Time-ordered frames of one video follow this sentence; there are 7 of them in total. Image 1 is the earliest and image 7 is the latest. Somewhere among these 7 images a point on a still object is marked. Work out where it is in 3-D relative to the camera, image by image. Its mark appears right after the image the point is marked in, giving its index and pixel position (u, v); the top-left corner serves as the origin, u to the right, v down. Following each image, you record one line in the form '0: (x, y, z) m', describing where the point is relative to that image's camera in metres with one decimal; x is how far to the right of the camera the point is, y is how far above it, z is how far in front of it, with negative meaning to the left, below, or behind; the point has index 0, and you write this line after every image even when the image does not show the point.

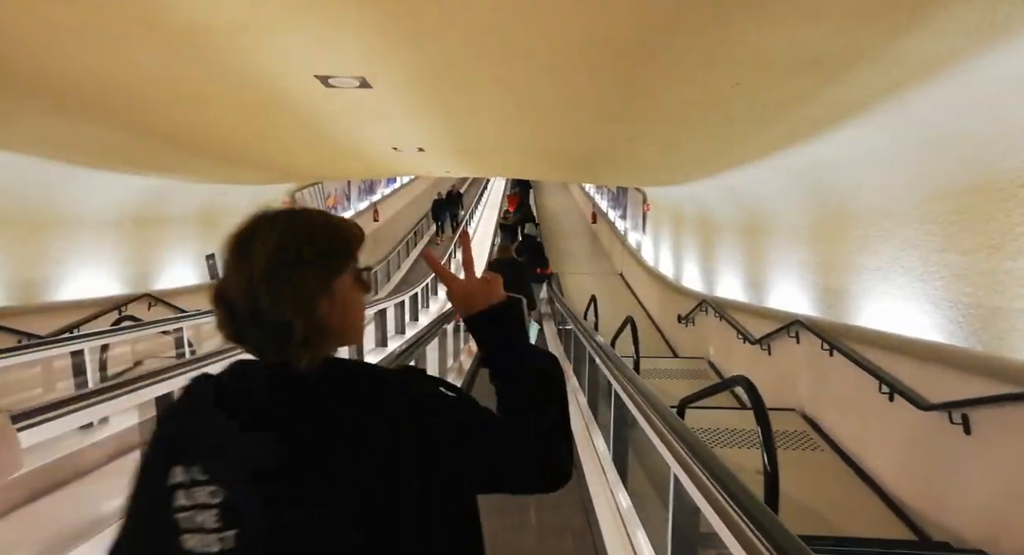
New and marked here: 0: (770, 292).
0: (+2.3, -0.2, +4.7) m
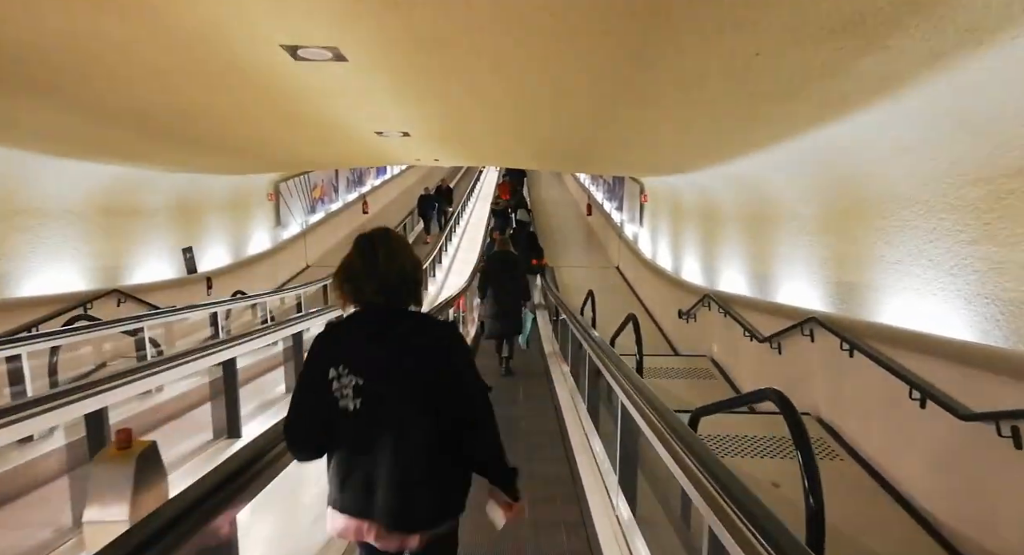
0: (+2.2, -0.1, +4.4) m
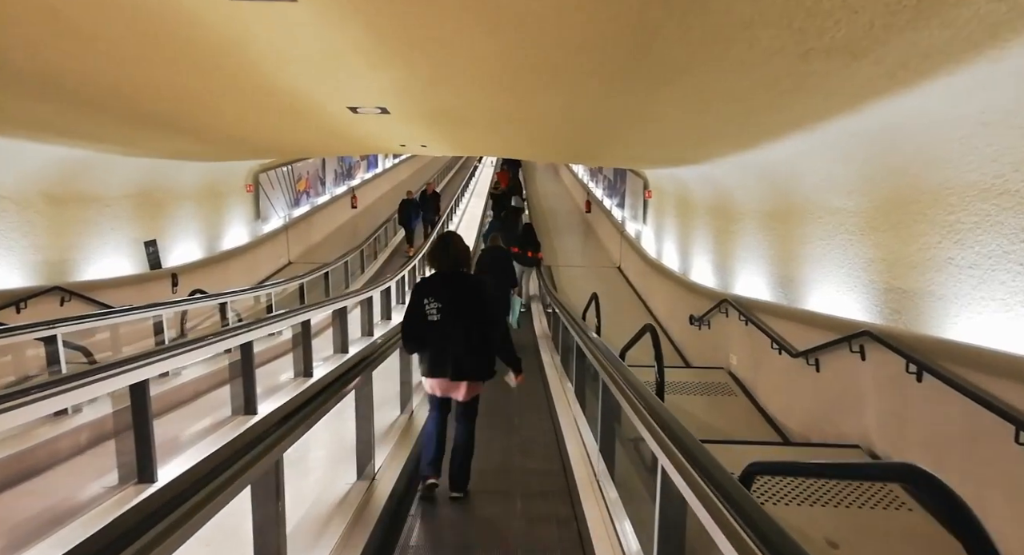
0: (+2.2, -0.1, +3.9) m
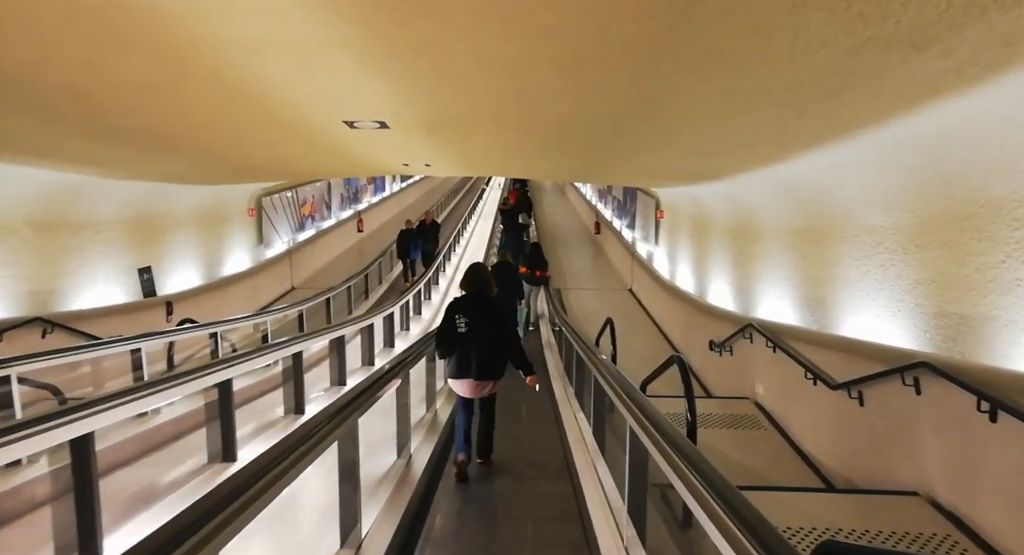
0: (+2.3, -0.3, +3.6) m
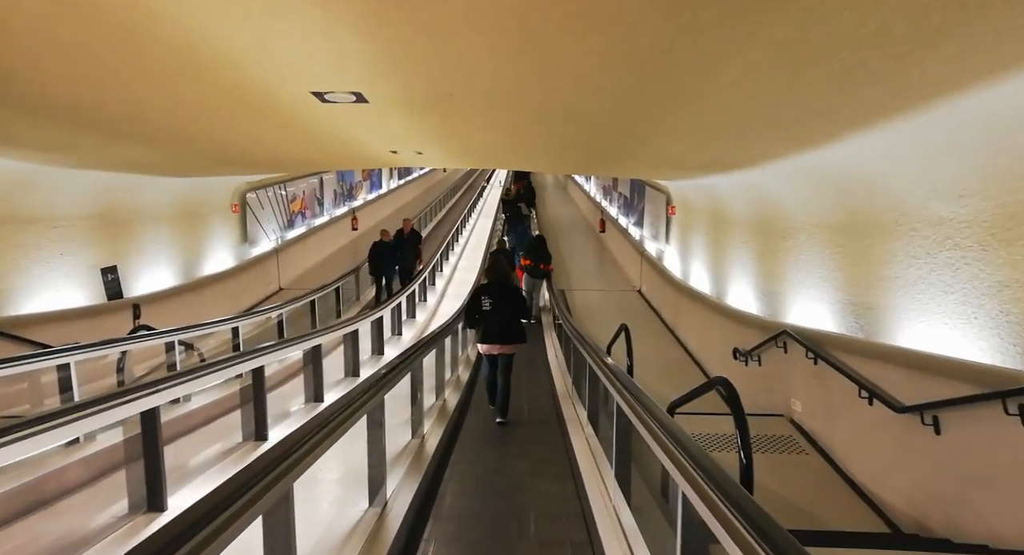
0: (+2.3, -0.3, +3.1) m
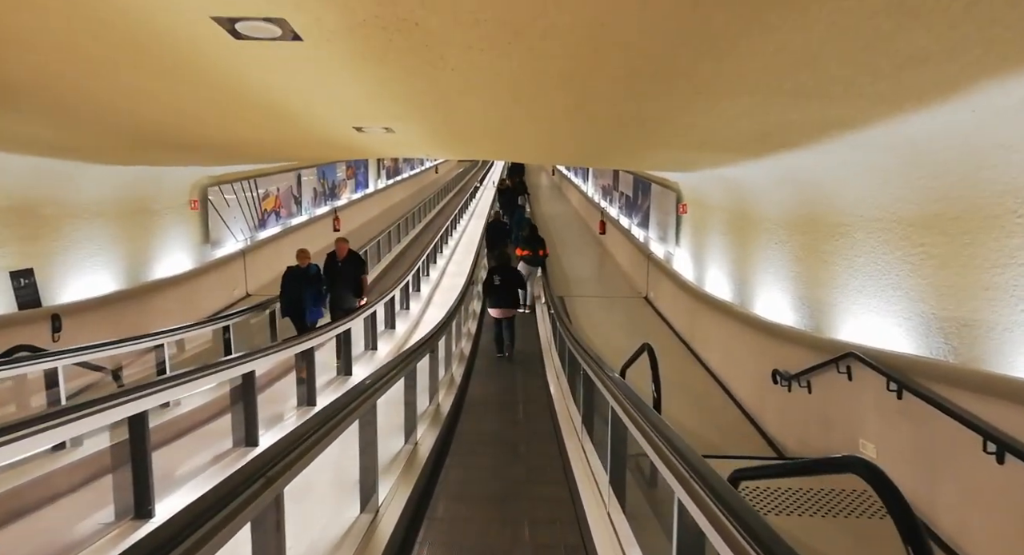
0: (+2.2, -0.3, +2.3) m
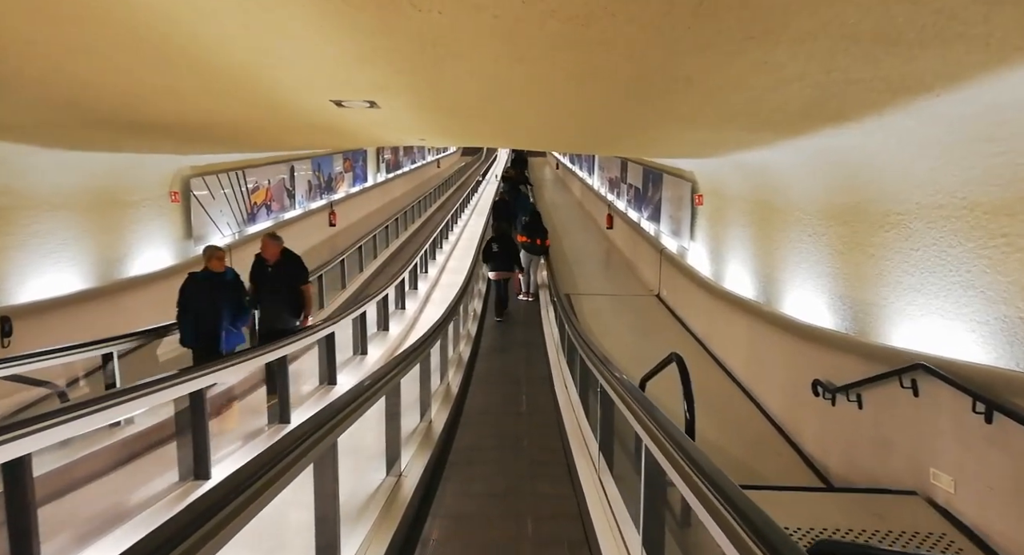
0: (+2.2, -0.3, +1.8) m
